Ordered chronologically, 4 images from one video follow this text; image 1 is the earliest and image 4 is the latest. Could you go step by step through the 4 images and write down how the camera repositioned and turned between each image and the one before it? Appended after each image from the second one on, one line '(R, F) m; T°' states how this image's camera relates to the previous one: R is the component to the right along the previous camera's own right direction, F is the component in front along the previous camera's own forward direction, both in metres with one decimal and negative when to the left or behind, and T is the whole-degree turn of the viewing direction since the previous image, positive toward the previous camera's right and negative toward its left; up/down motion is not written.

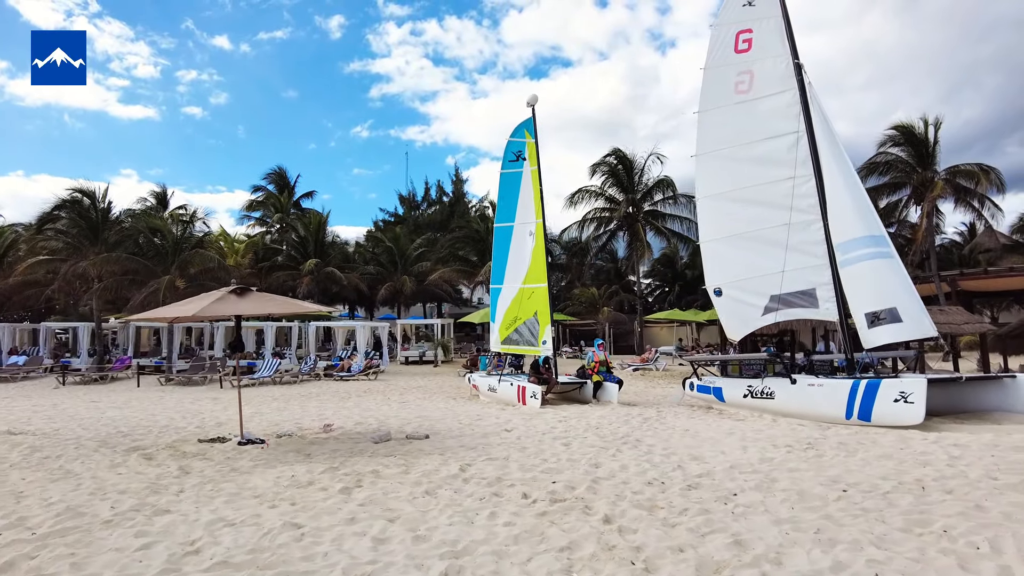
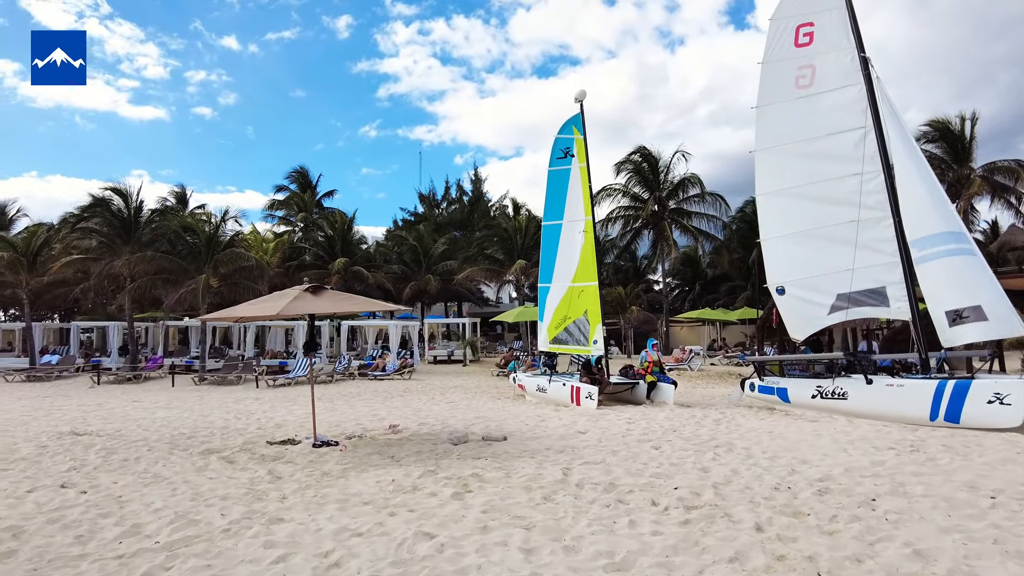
(-0.7, +0.2) m; -1°
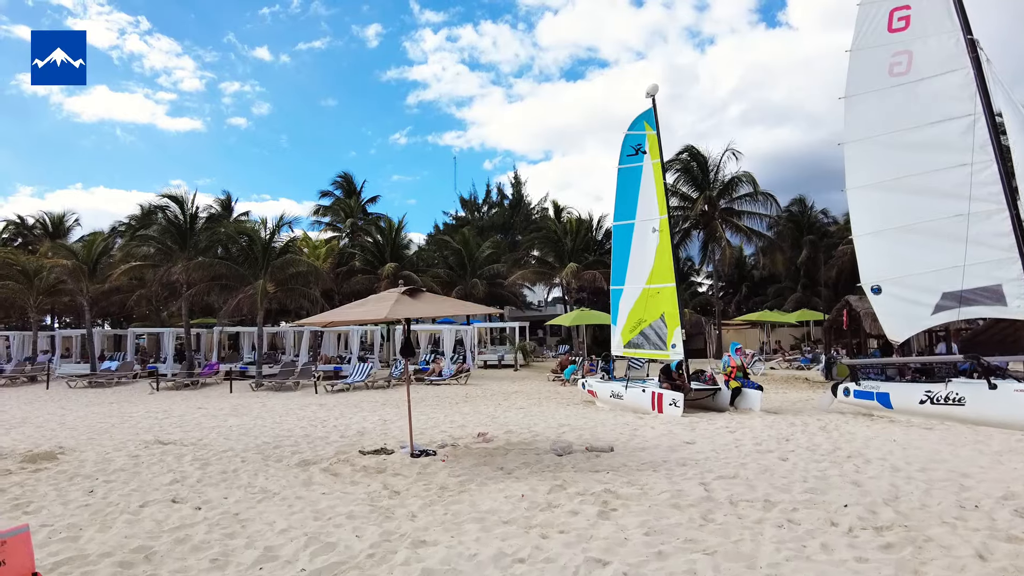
(-0.7, +0.3) m; -3°
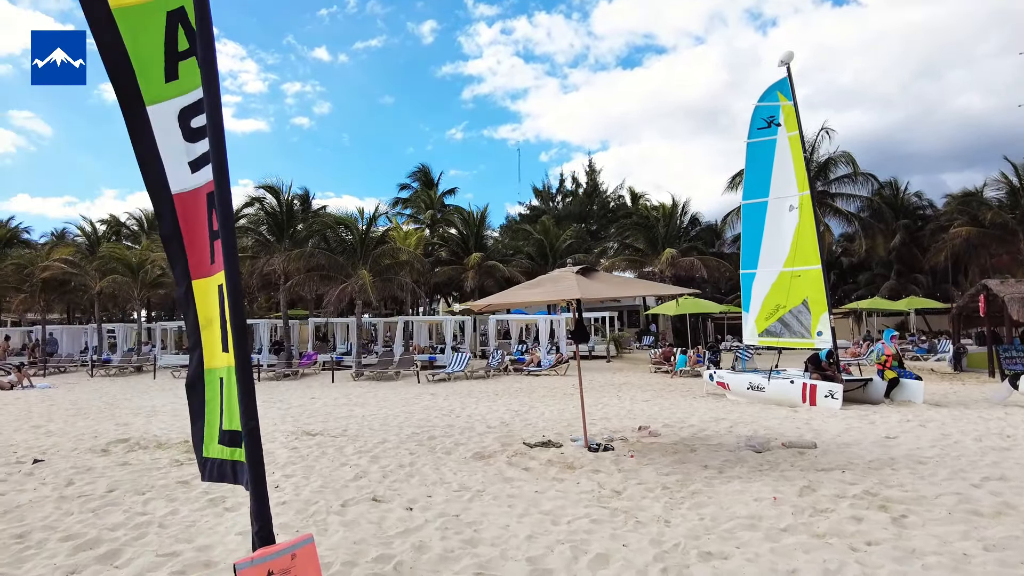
(-1.1, +0.5) m; -5°
